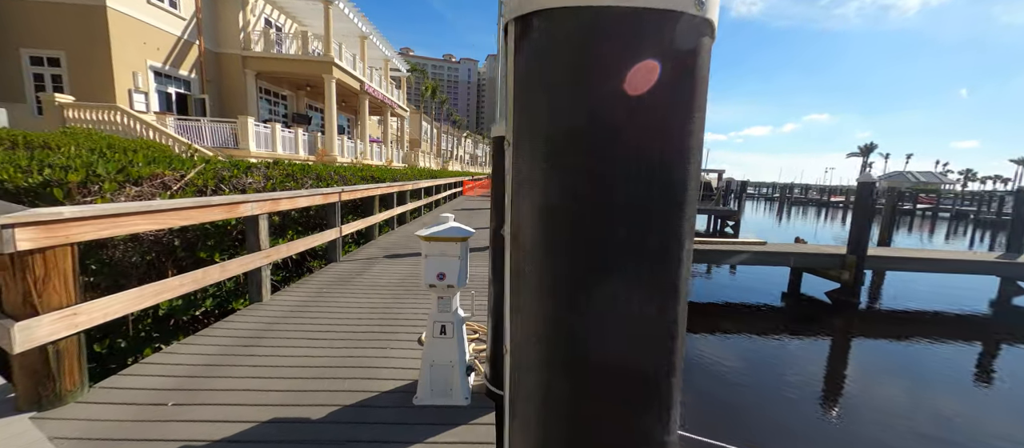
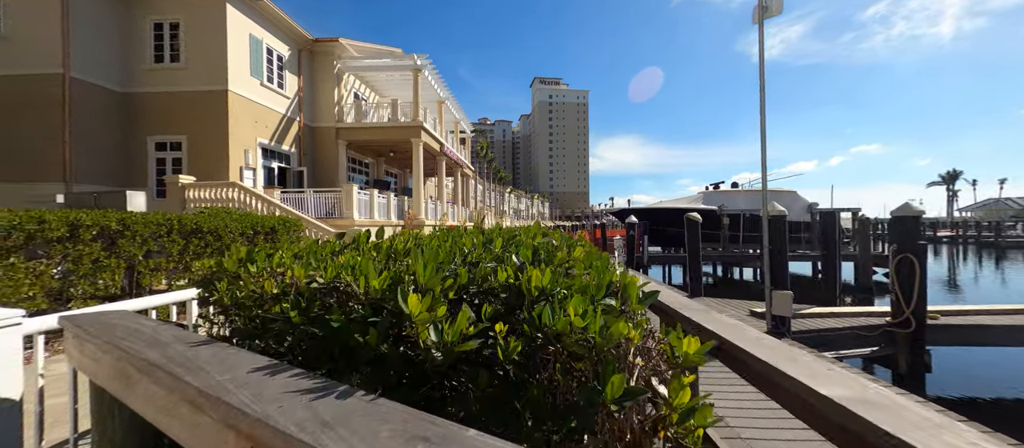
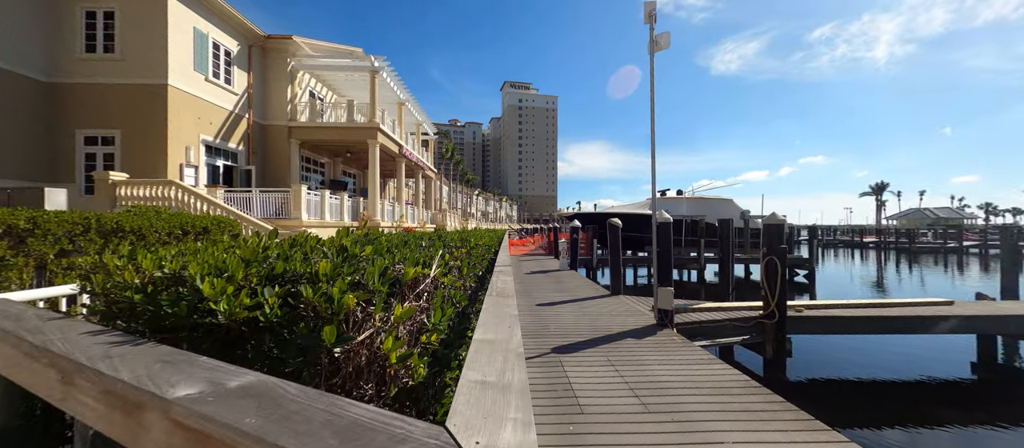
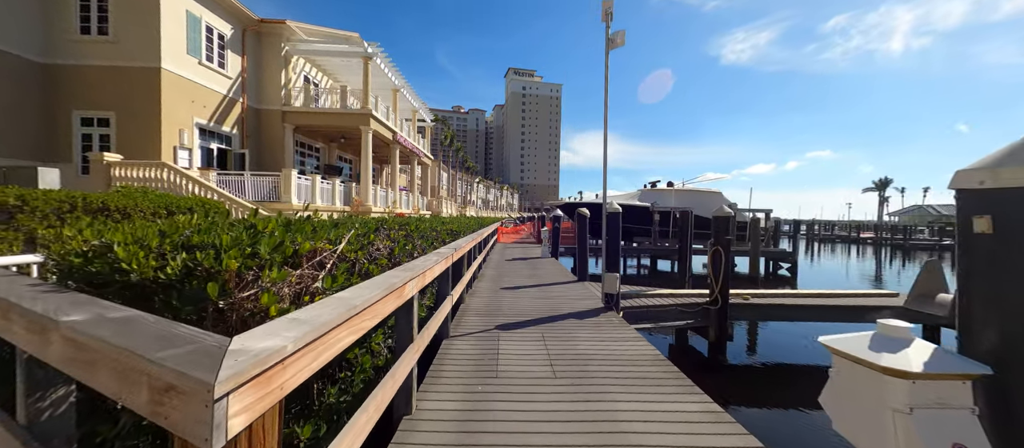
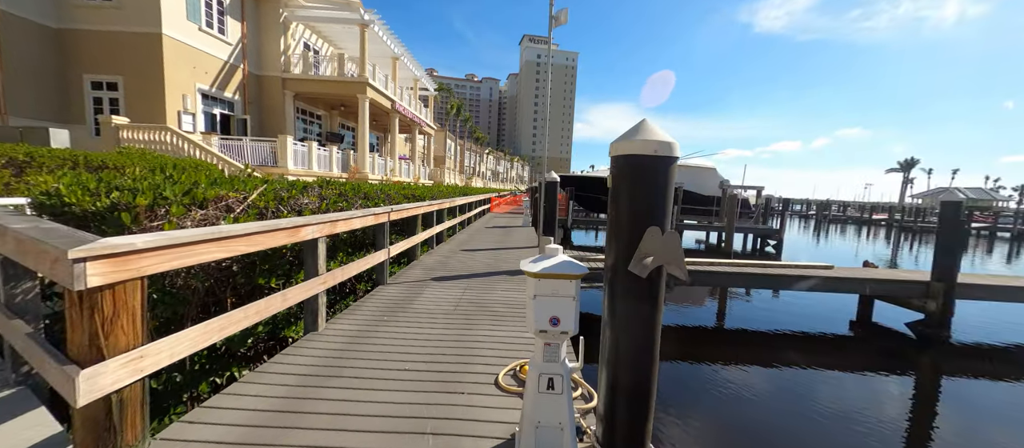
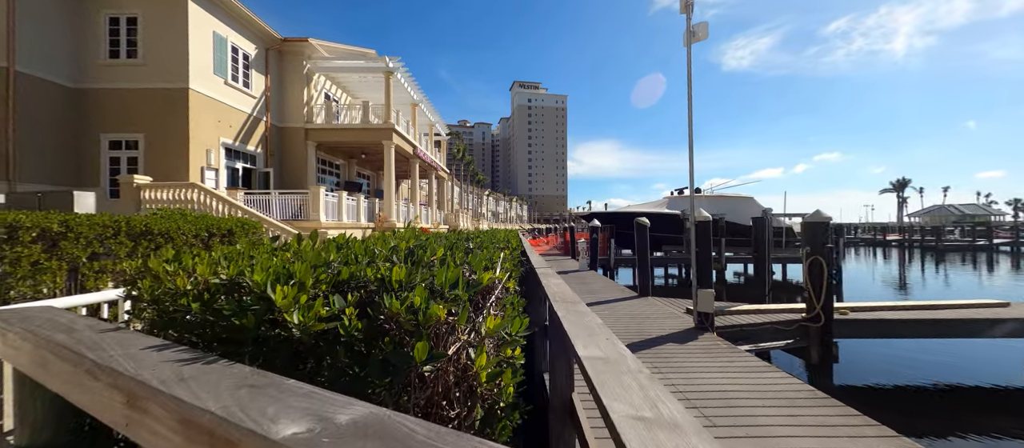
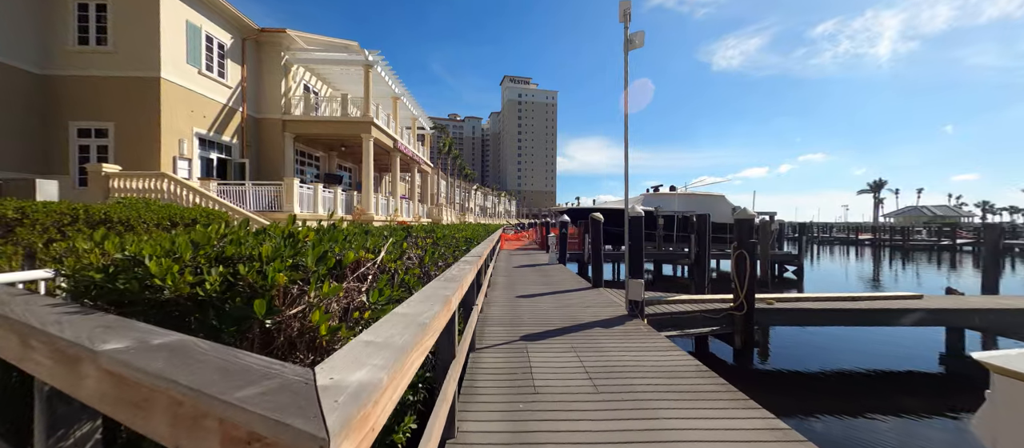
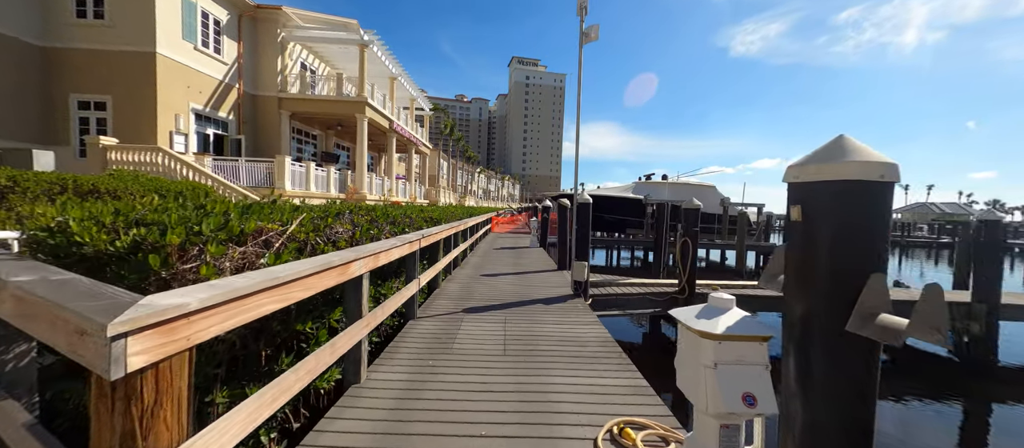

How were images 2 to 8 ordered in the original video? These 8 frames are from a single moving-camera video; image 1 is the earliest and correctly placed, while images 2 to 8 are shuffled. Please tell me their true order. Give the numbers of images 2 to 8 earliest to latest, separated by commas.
5, 8, 4, 7, 3, 6, 2
